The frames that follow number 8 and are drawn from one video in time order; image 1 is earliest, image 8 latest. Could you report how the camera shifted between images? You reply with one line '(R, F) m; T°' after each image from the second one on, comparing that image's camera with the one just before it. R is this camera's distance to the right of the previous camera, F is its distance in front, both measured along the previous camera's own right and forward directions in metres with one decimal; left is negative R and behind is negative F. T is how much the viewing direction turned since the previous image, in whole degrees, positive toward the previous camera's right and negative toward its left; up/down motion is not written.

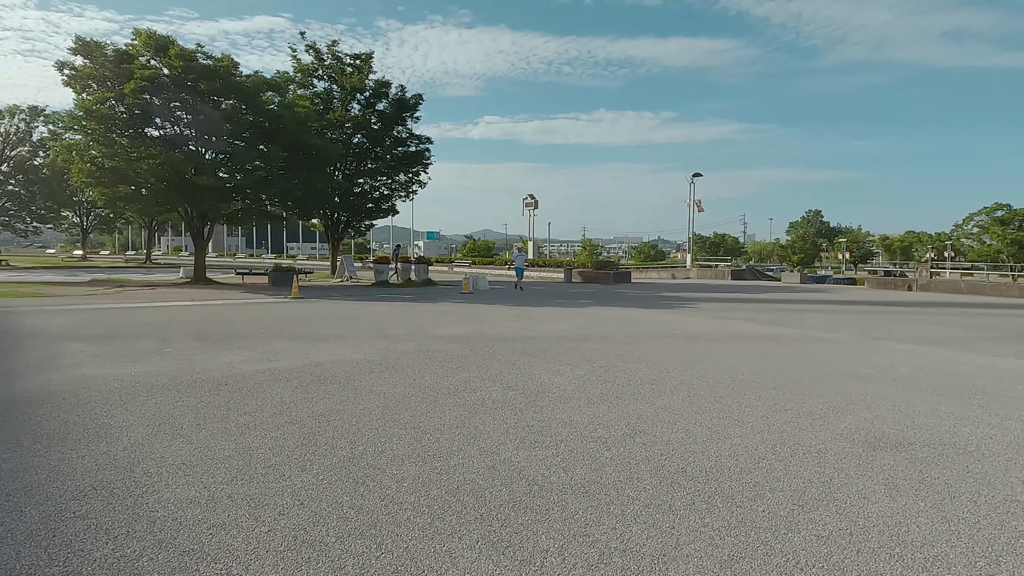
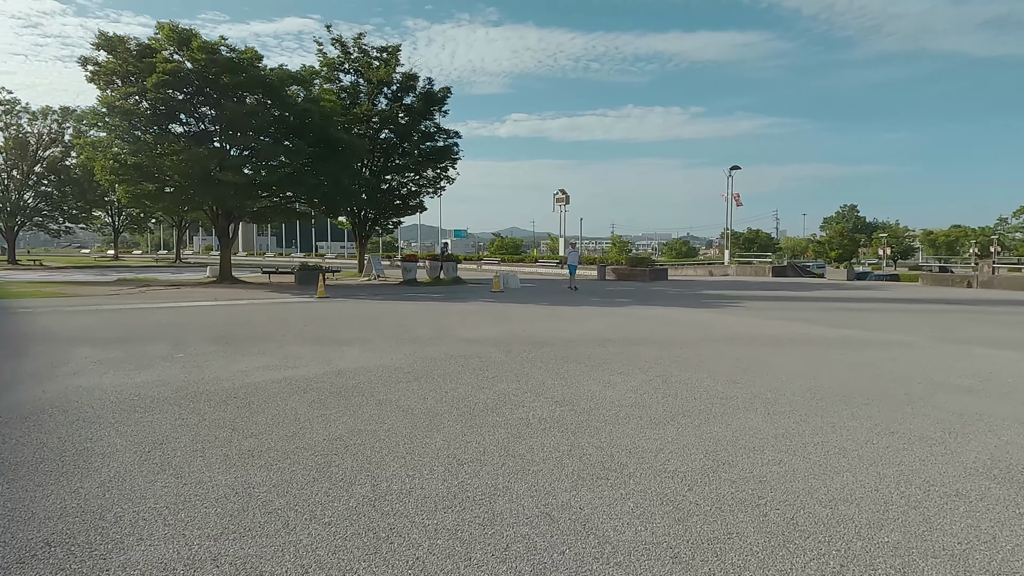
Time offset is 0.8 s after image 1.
(-0.2, +1.0) m; -2°
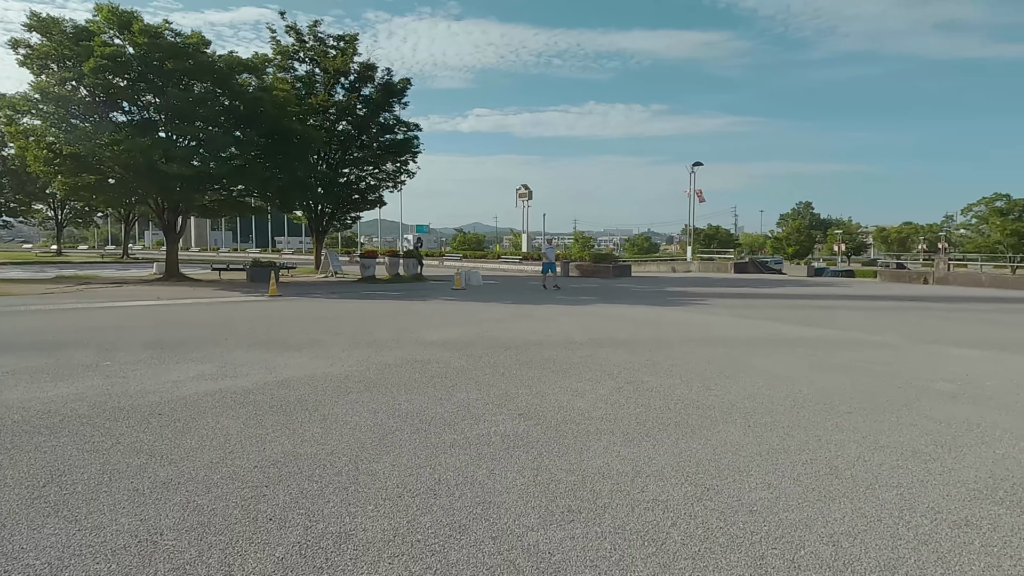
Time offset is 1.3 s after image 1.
(0.0, +0.6) m; +3°
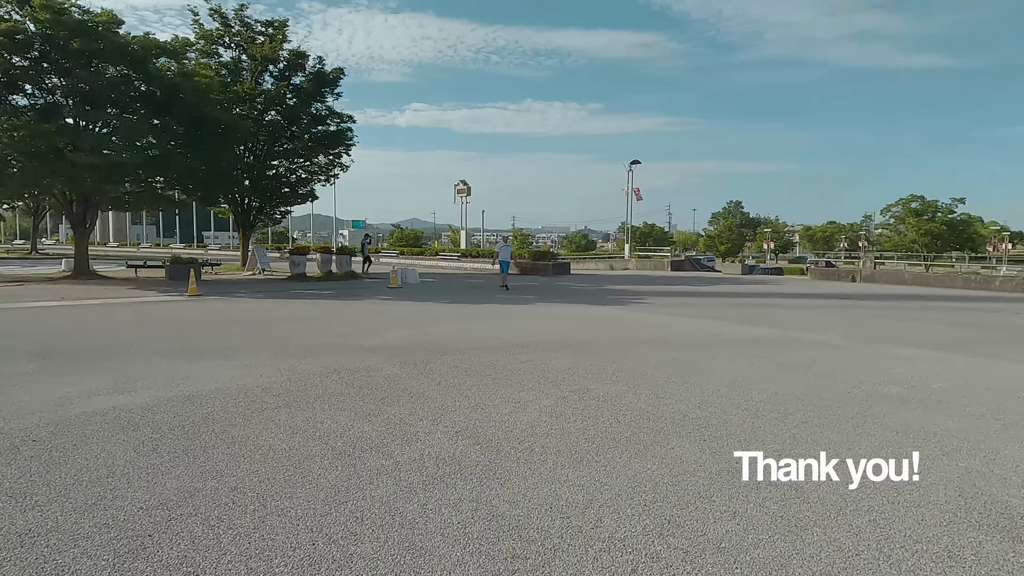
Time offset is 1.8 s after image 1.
(0.0, +0.5) m; +5°
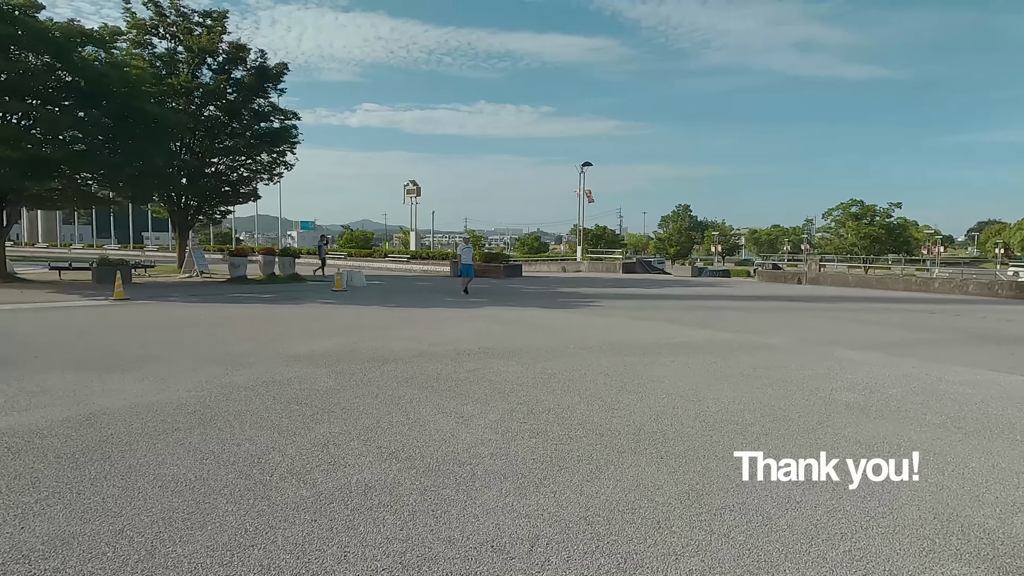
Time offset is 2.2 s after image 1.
(+0.1, +0.5) m; +4°
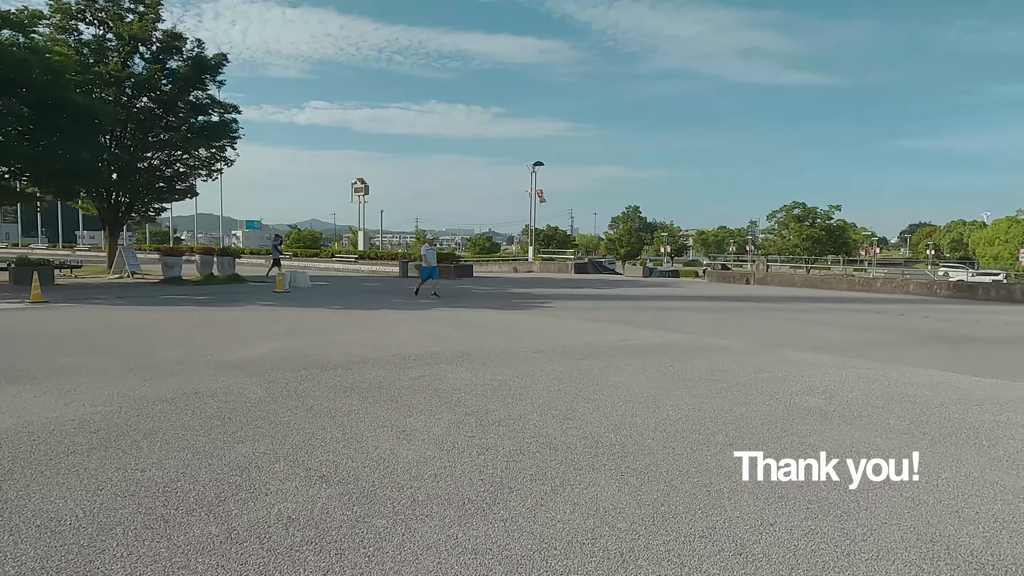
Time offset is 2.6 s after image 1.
(0.0, +0.5) m; +4°
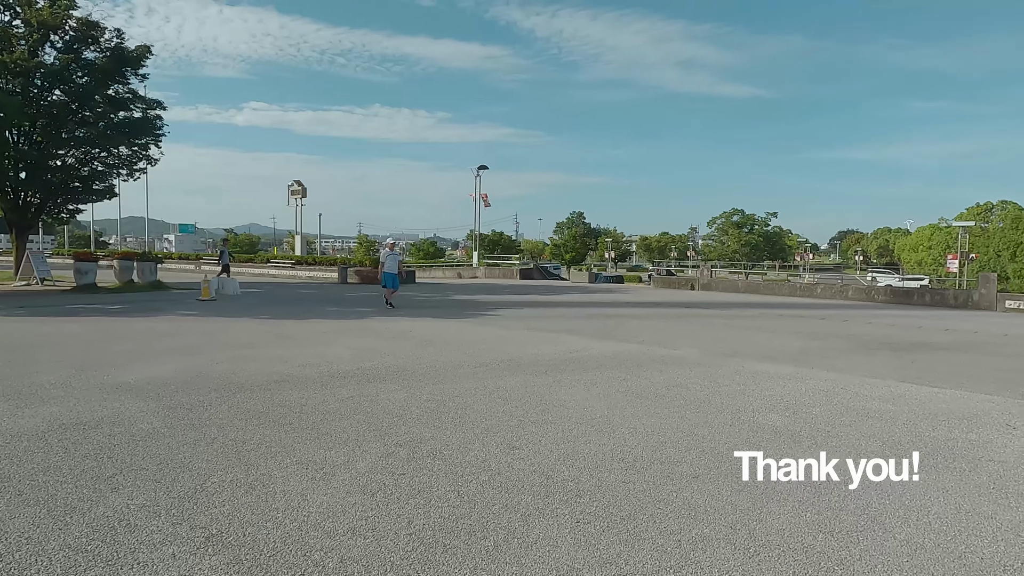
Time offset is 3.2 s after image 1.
(+0.1, +0.7) m; +5°
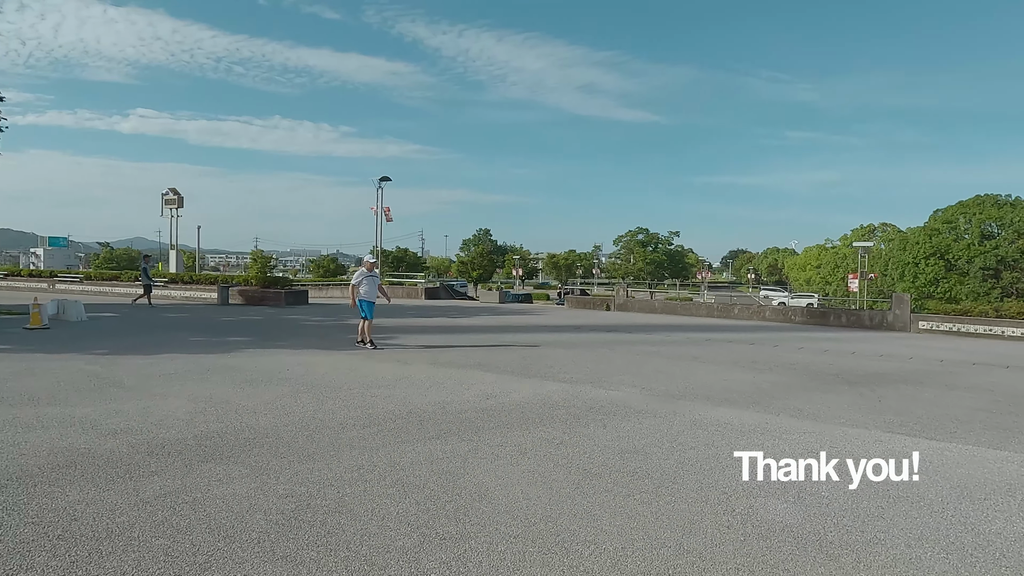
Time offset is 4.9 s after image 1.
(0.0, +2.0) m; +8°
